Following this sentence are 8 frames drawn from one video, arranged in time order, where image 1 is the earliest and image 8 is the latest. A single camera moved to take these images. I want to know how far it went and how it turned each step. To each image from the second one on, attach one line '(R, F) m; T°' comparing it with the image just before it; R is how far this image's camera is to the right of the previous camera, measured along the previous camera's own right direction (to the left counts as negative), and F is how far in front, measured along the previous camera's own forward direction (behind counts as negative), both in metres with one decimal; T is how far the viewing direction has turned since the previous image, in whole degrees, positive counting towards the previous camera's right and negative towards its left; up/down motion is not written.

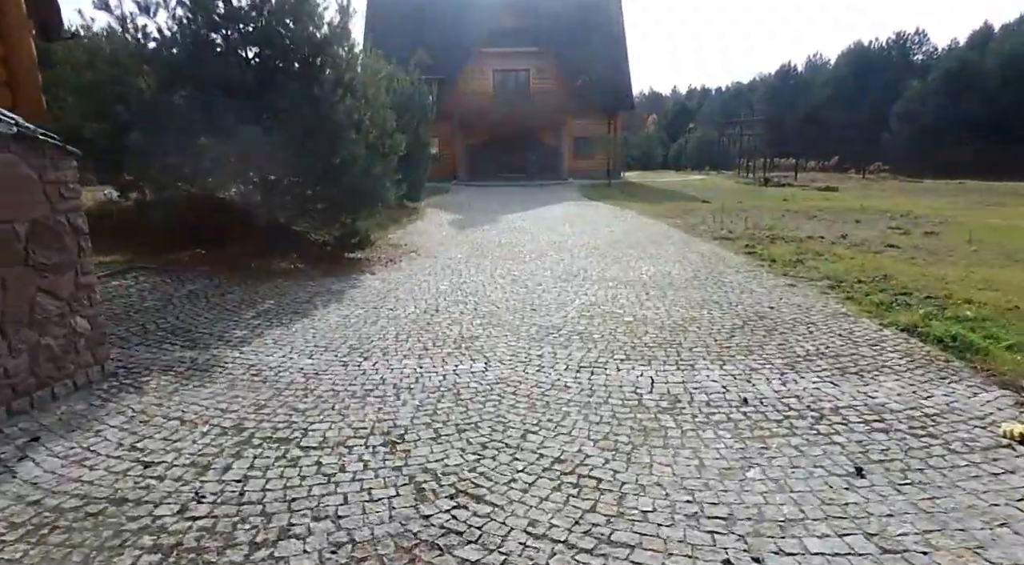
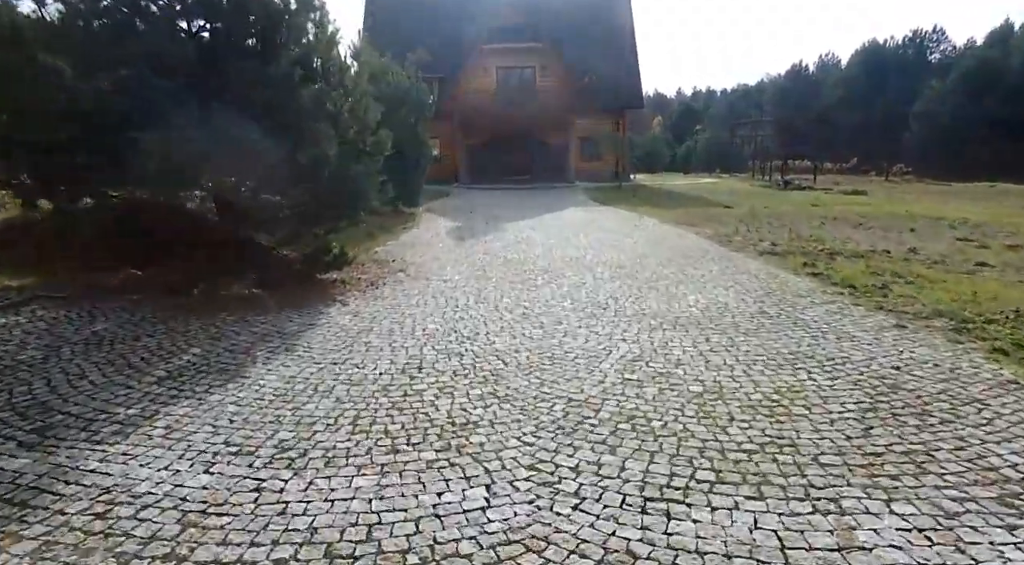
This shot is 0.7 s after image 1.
(-0.1, +1.6) m; 0°
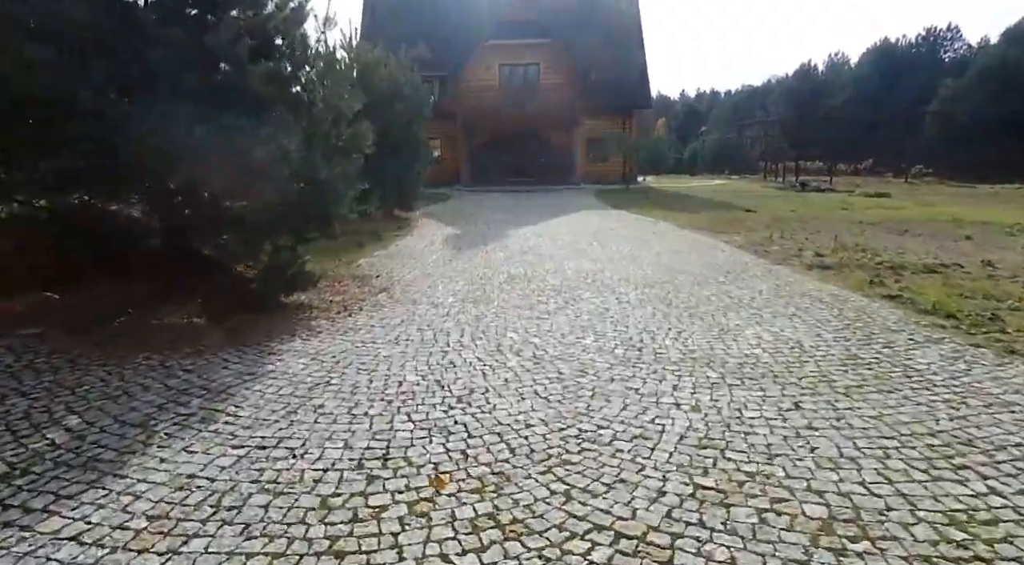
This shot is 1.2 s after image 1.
(0.0, +1.3) m; 0°
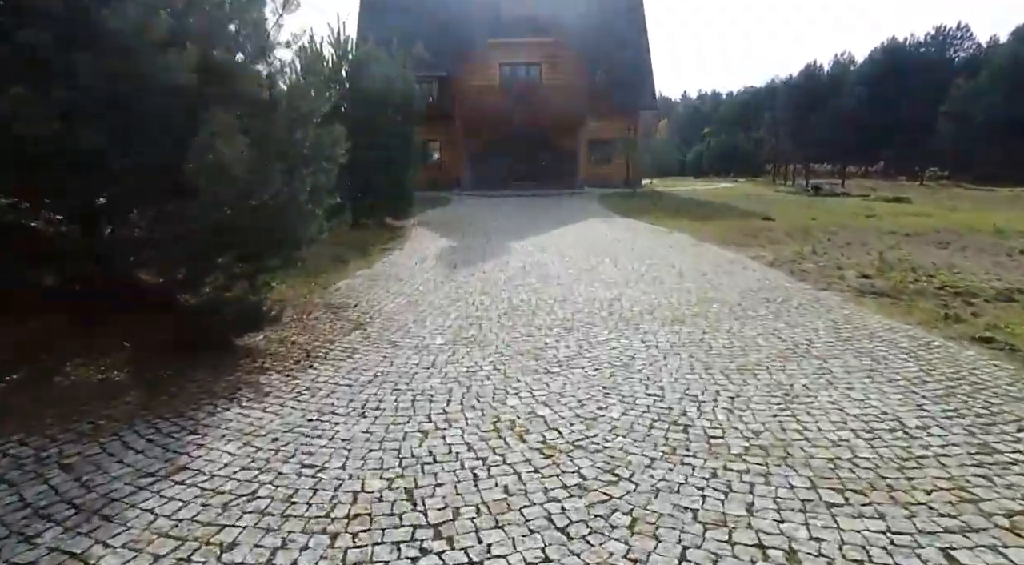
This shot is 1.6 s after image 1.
(0.0, +1.1) m; 0°
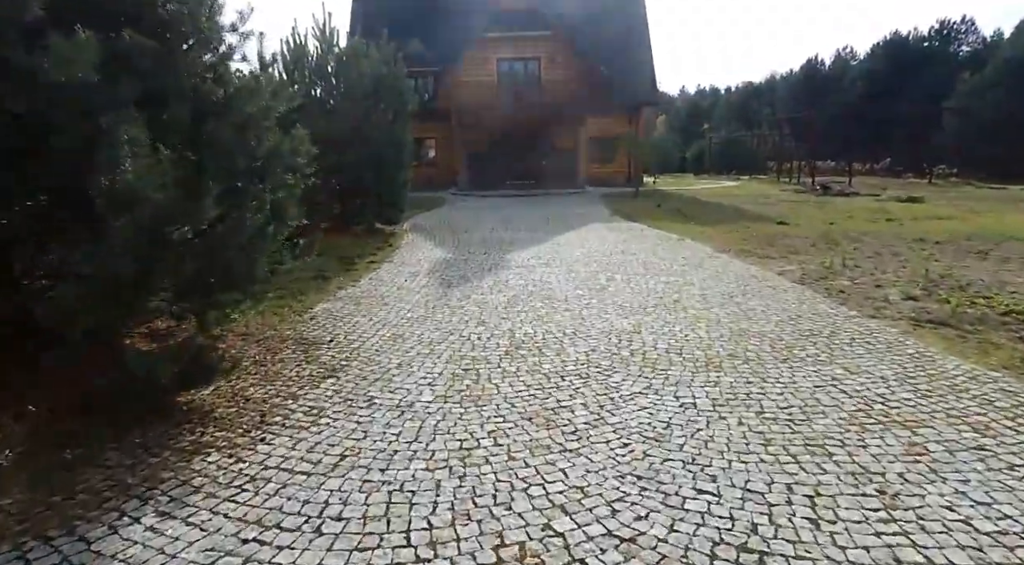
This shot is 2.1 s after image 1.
(0.0, +0.9) m; 0°
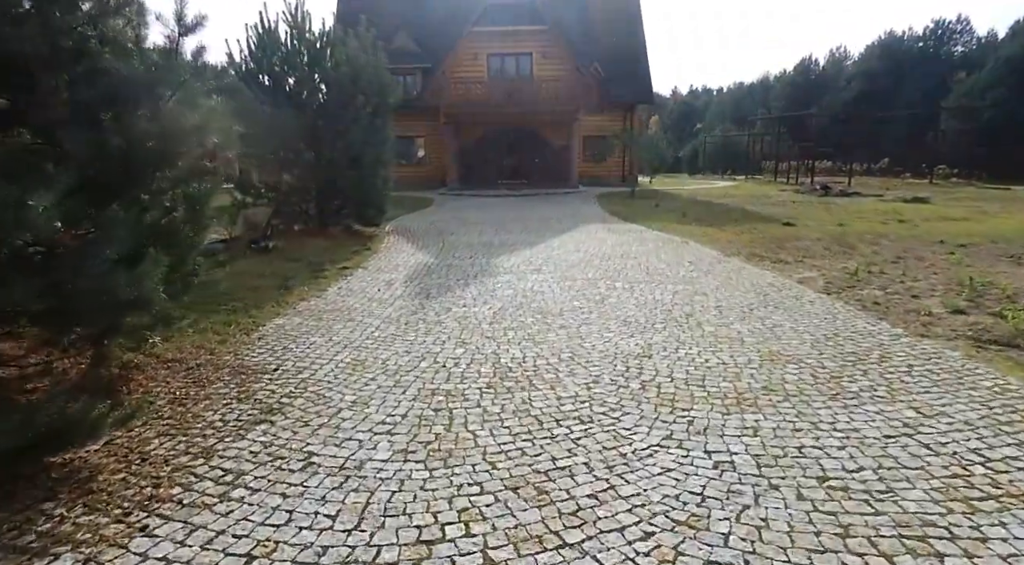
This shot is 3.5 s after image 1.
(+0.1, +1.0) m; +1°
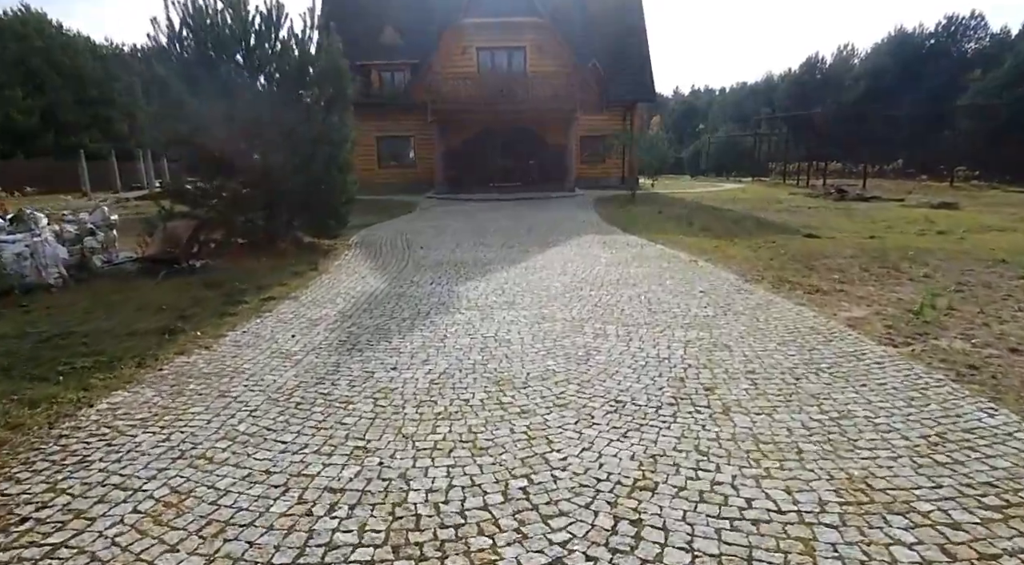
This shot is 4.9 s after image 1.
(+0.4, +1.8) m; 0°
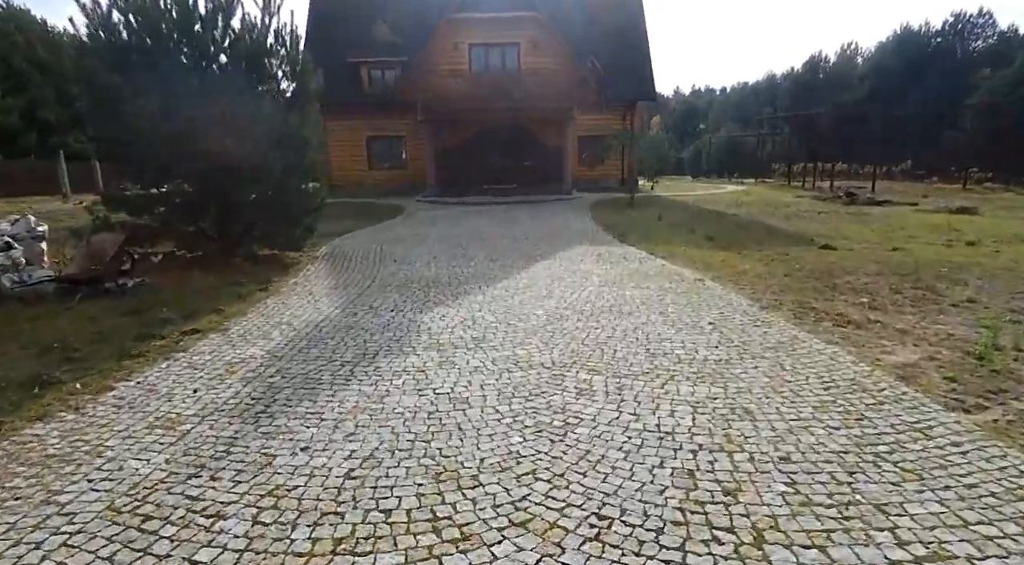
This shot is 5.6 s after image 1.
(+0.3, +1.2) m; 0°
